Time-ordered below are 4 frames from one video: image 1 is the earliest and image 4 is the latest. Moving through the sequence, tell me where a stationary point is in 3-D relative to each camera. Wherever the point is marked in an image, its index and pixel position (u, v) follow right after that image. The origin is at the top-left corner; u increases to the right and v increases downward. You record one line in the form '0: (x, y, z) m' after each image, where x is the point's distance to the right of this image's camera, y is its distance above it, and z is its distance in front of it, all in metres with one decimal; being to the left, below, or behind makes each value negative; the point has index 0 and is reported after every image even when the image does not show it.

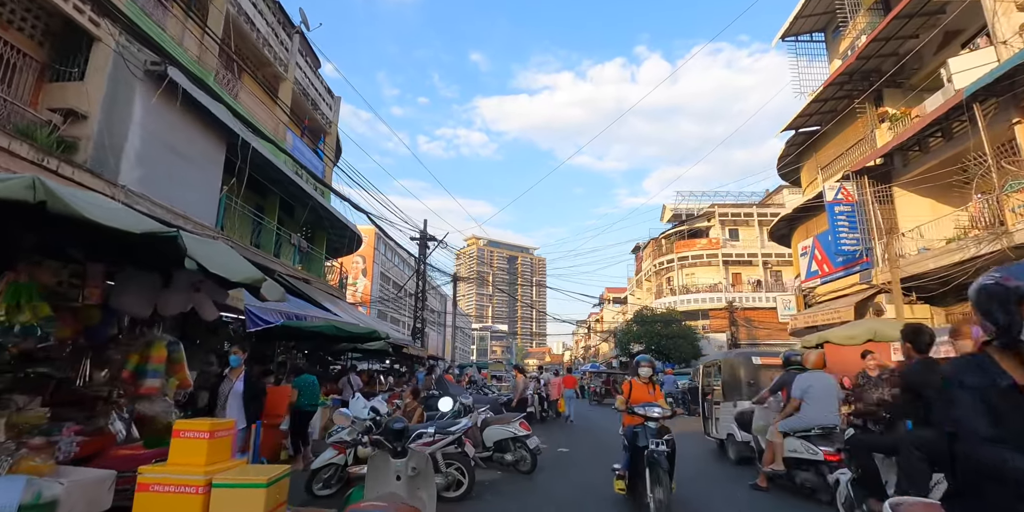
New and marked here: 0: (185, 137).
0: (-6.6, +2.4, +10.1) m
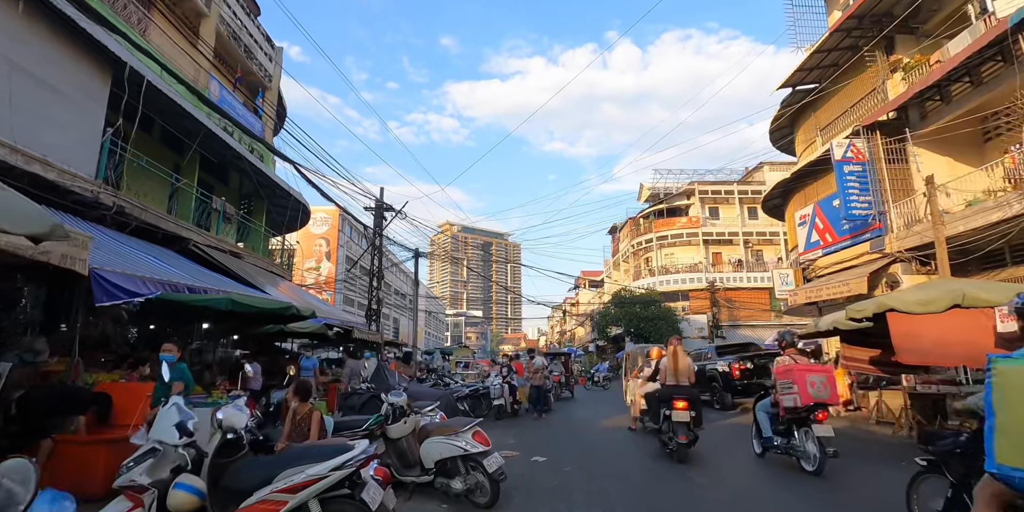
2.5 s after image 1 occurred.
0: (-7.2, +3.1, +7.7) m
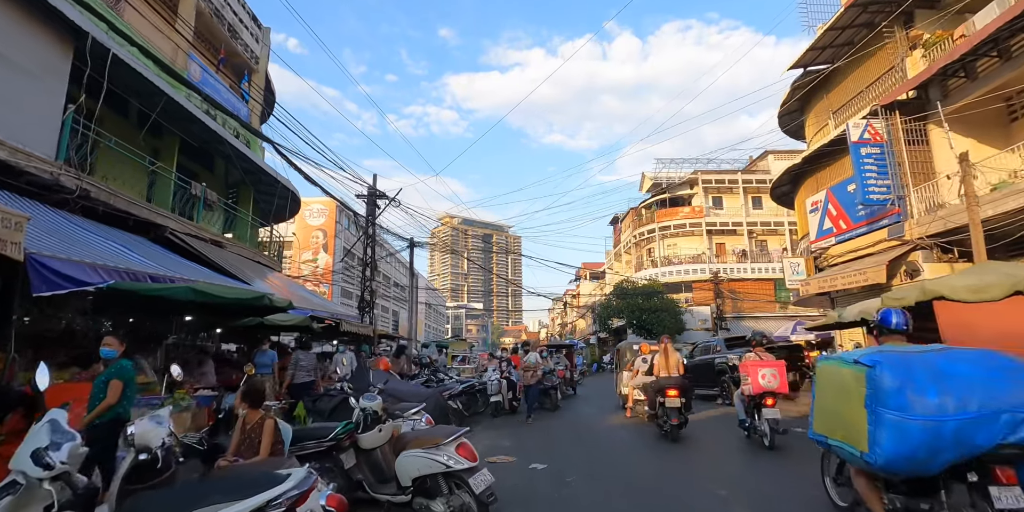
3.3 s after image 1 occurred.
0: (-7.3, +3.2, +7.0) m
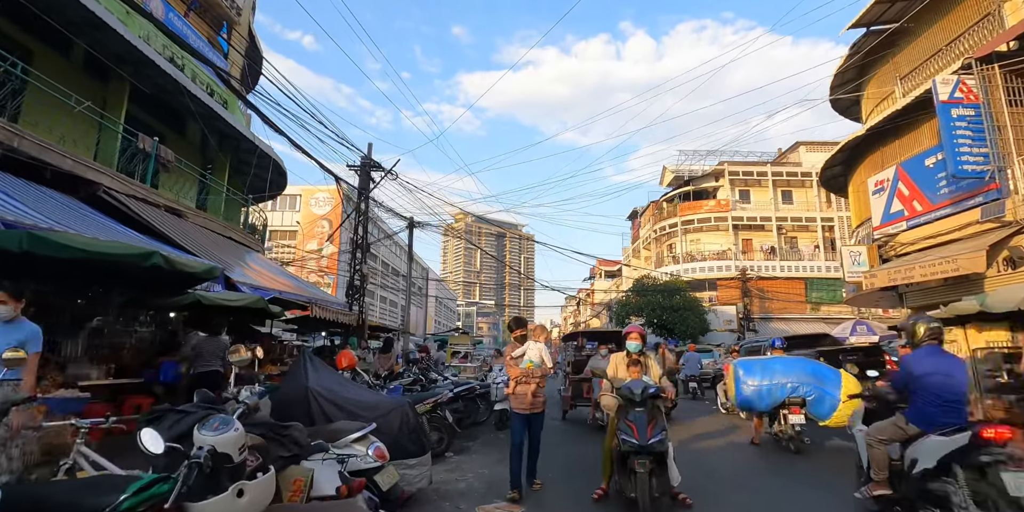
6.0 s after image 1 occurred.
0: (-7.1, +3.8, +5.2) m
